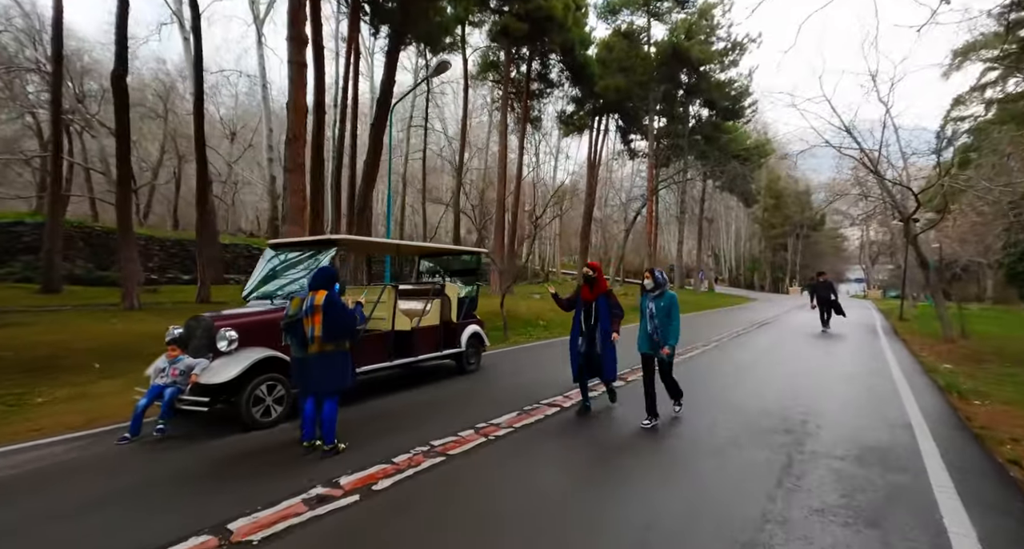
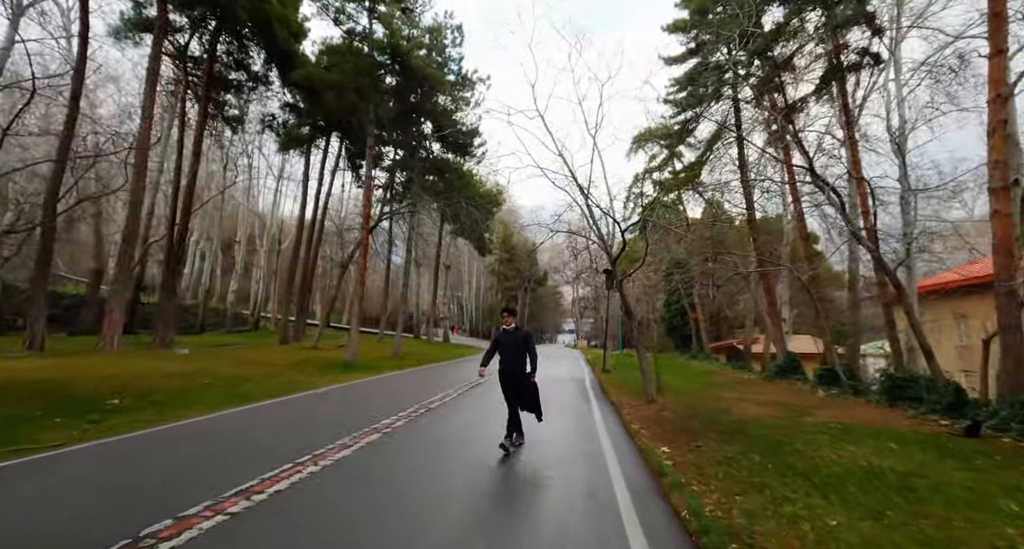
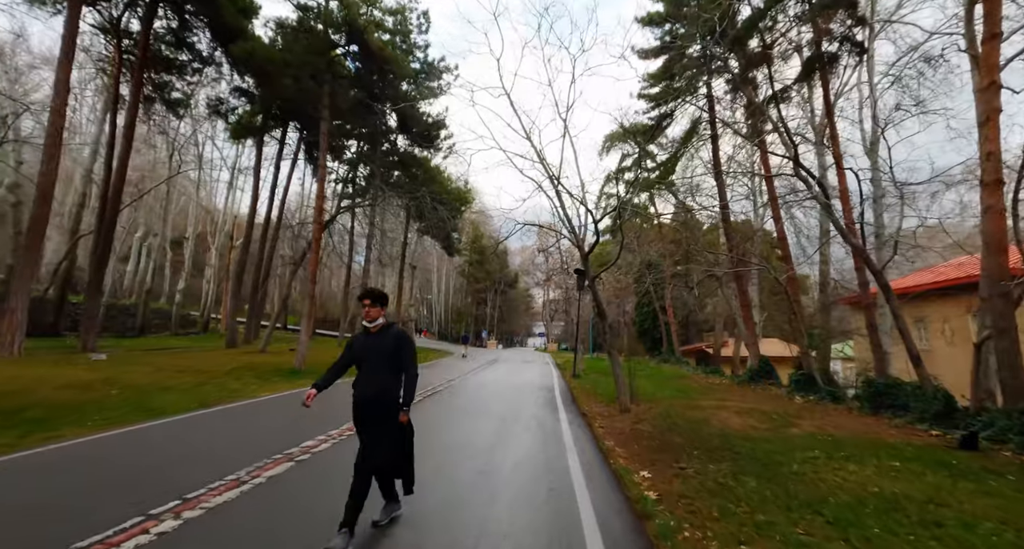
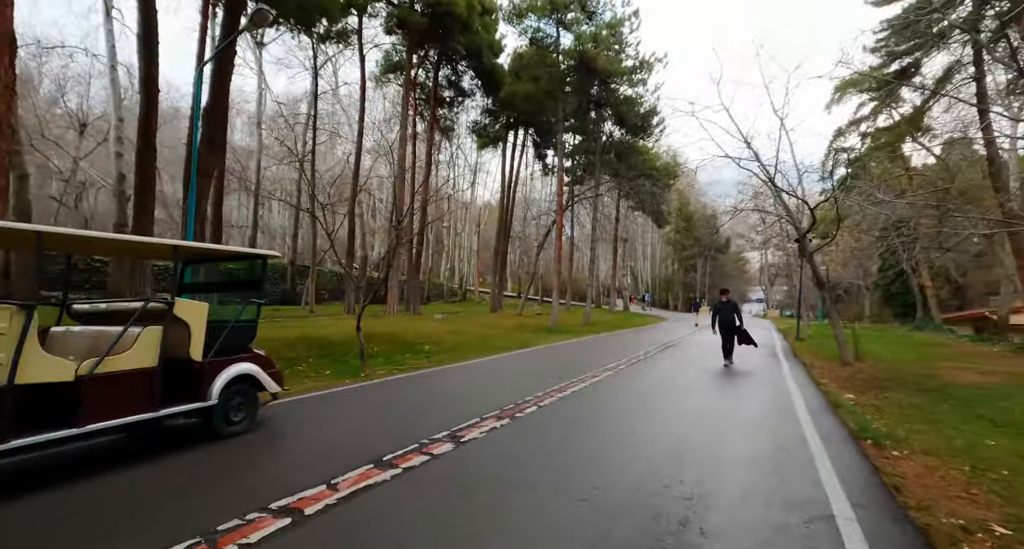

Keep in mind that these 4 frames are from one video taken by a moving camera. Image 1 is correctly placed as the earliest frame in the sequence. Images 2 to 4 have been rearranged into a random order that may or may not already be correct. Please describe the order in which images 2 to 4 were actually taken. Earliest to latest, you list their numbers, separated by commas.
4, 2, 3
